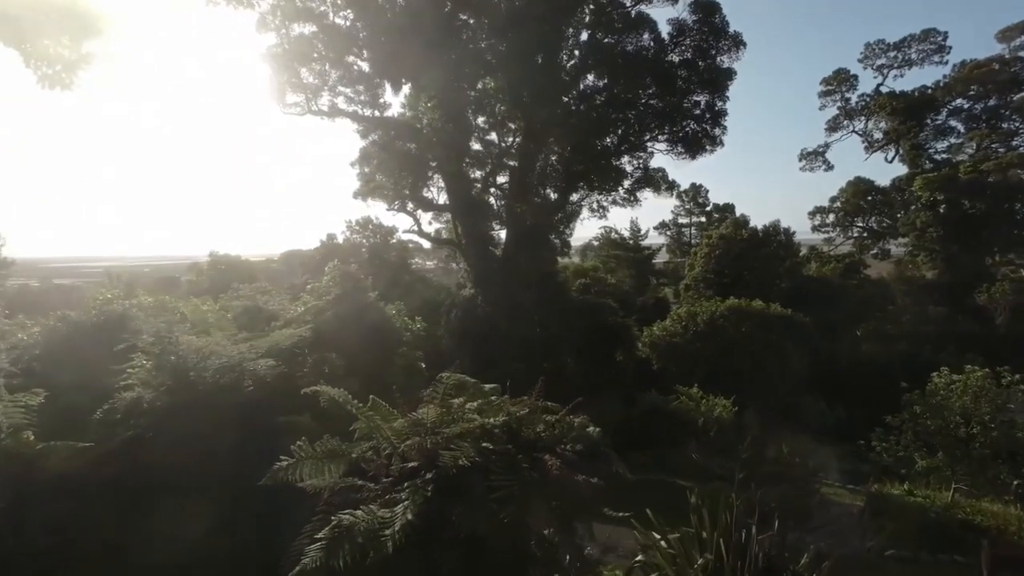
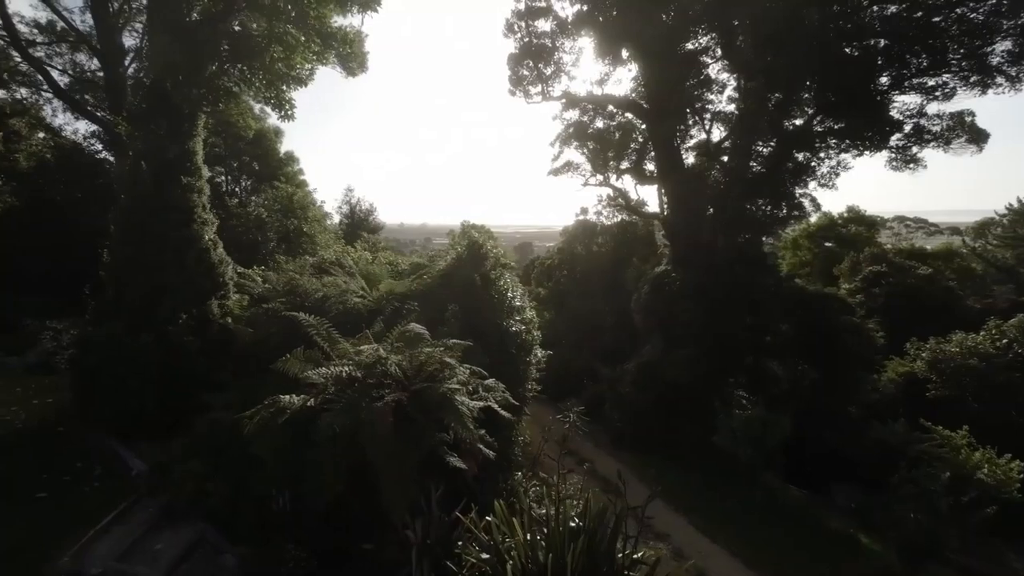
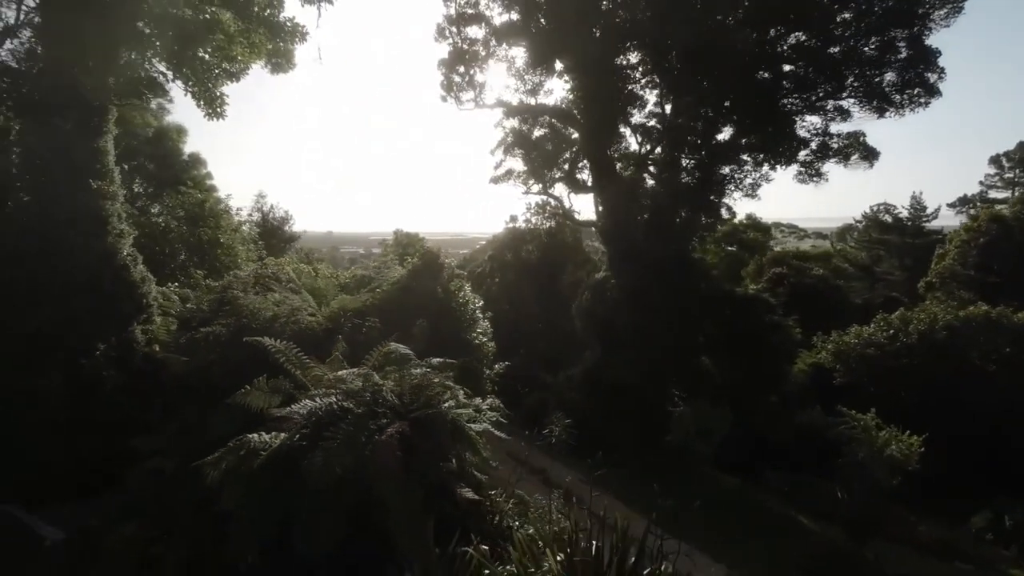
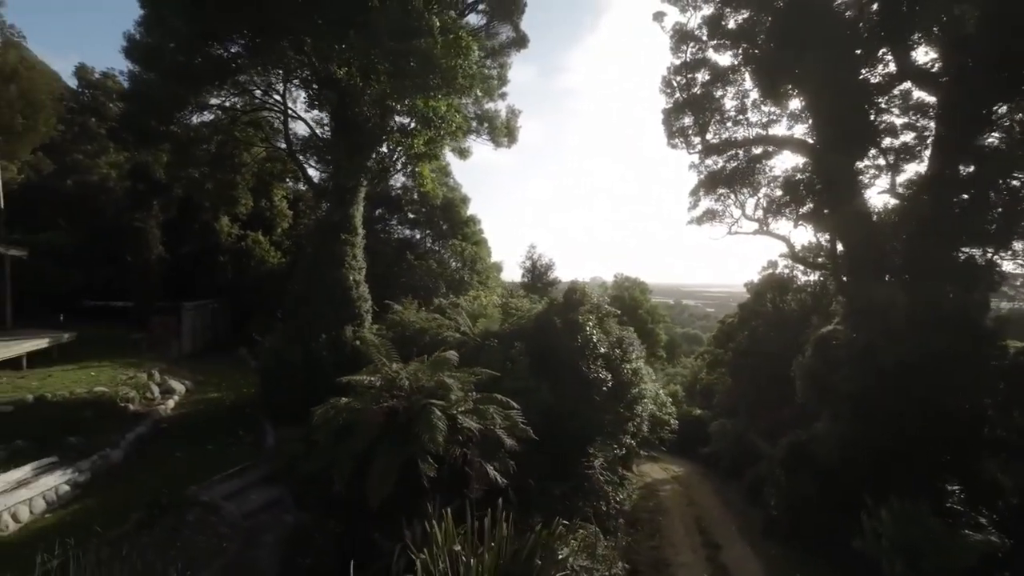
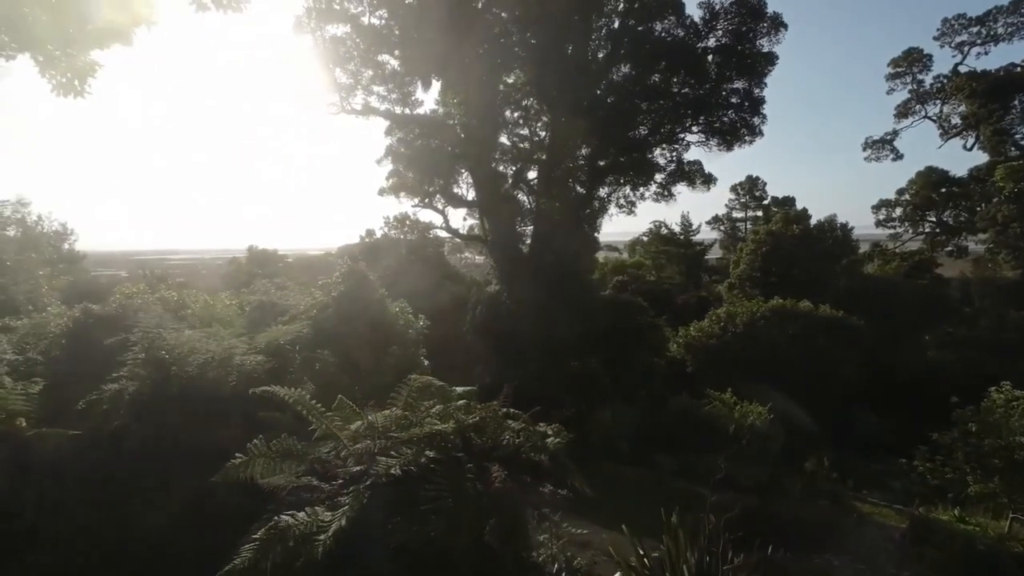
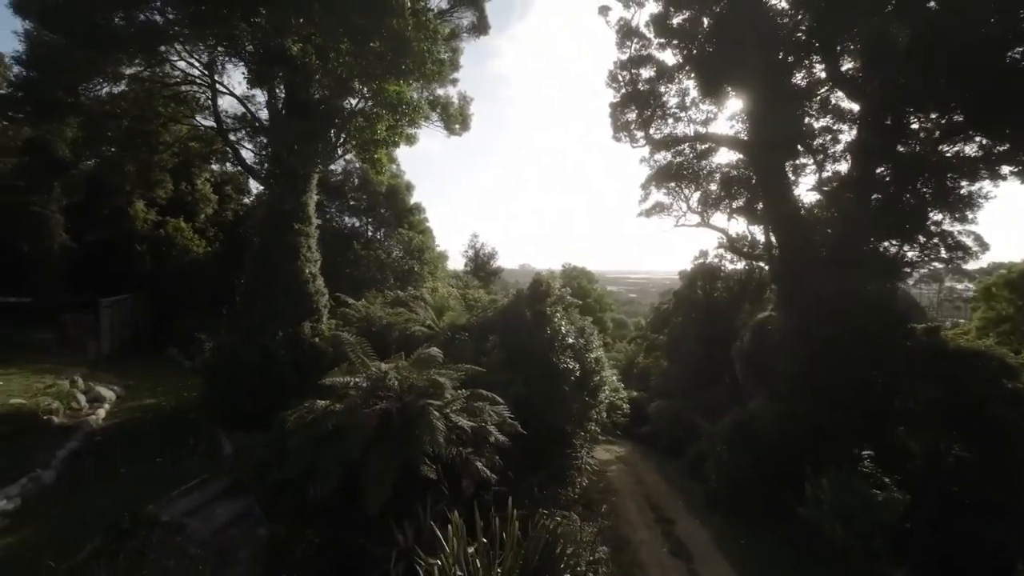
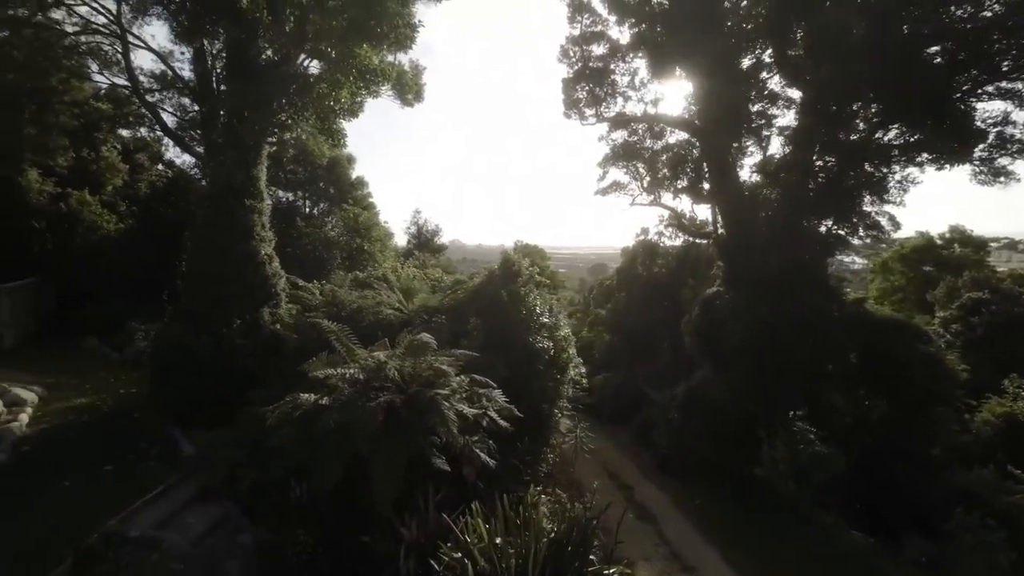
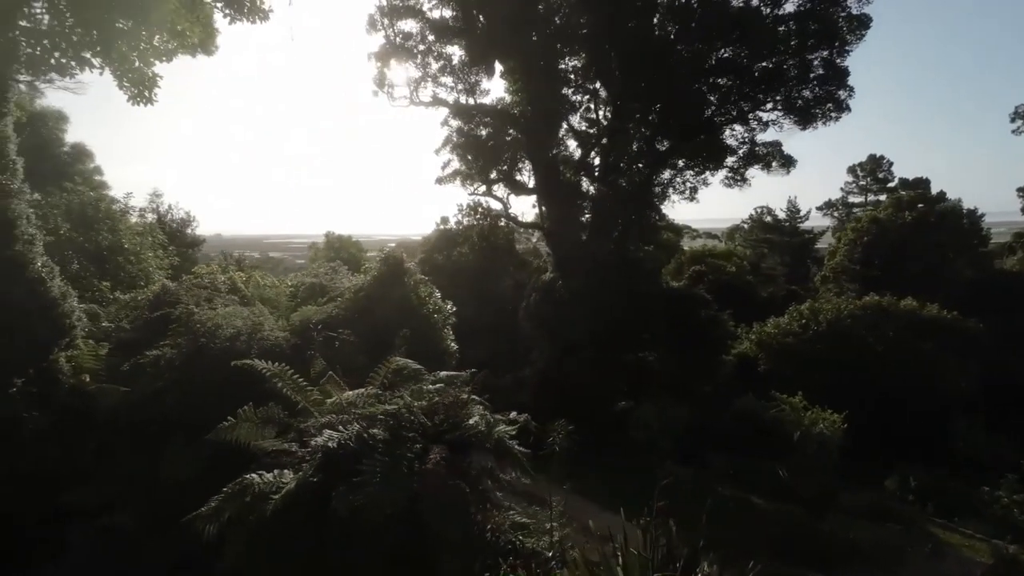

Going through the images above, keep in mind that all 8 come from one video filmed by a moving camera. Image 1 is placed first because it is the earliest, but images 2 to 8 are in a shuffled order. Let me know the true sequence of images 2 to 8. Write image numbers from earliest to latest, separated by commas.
5, 8, 3, 2, 7, 6, 4
